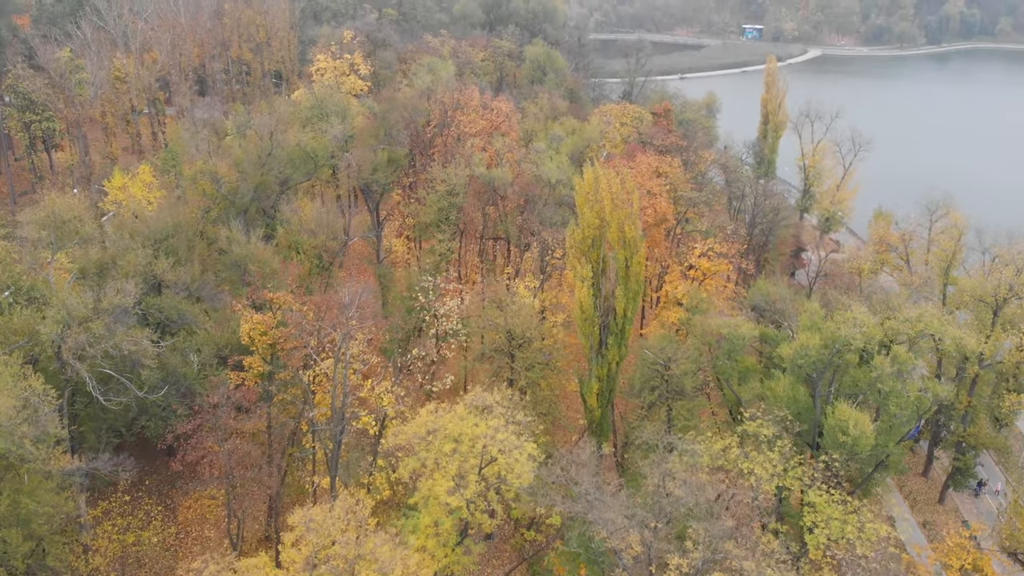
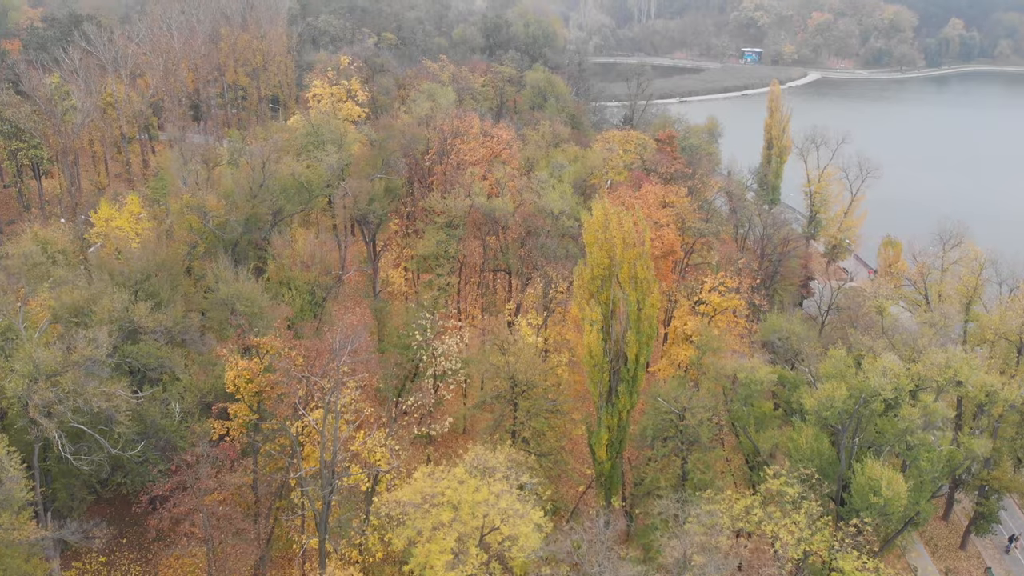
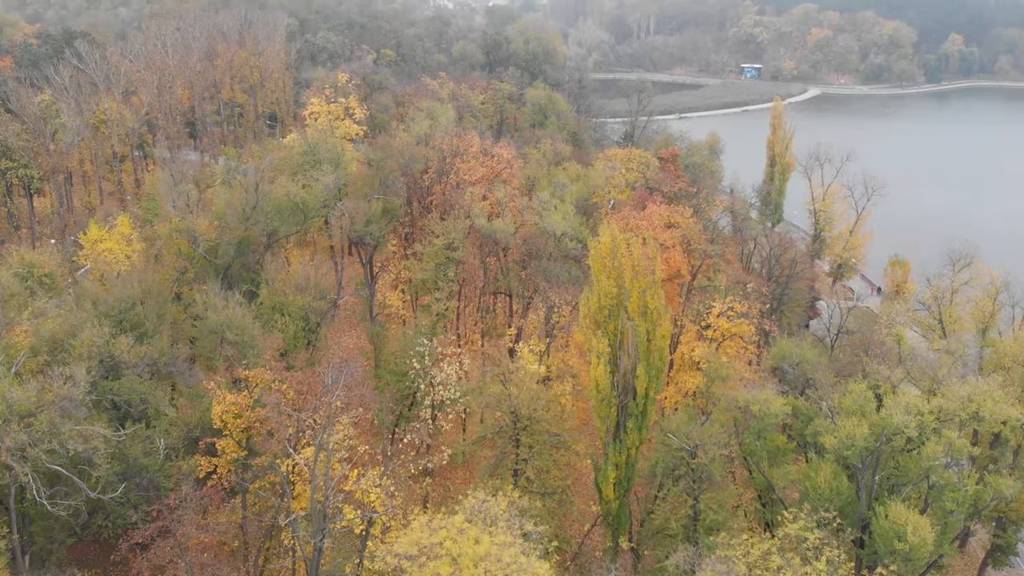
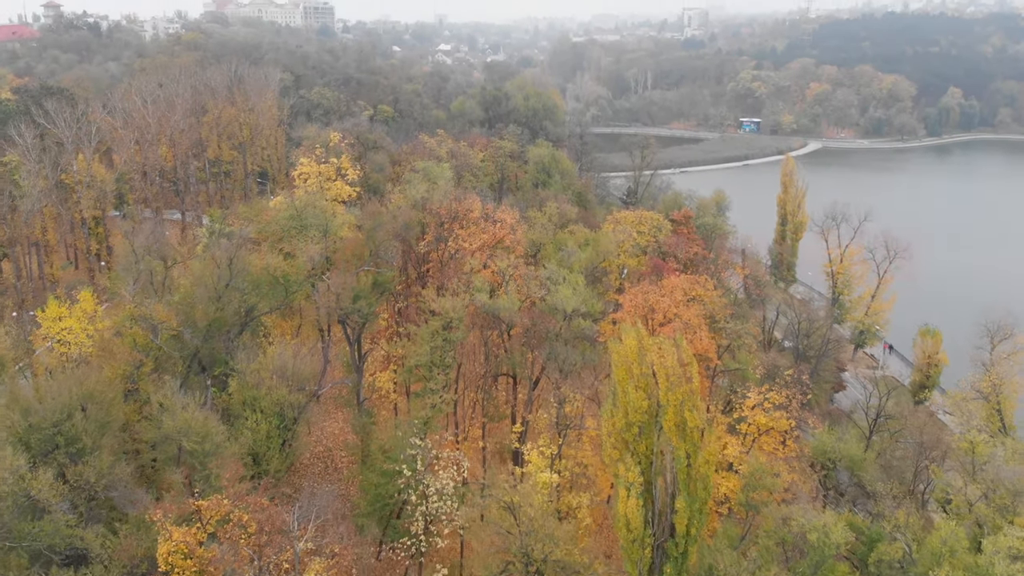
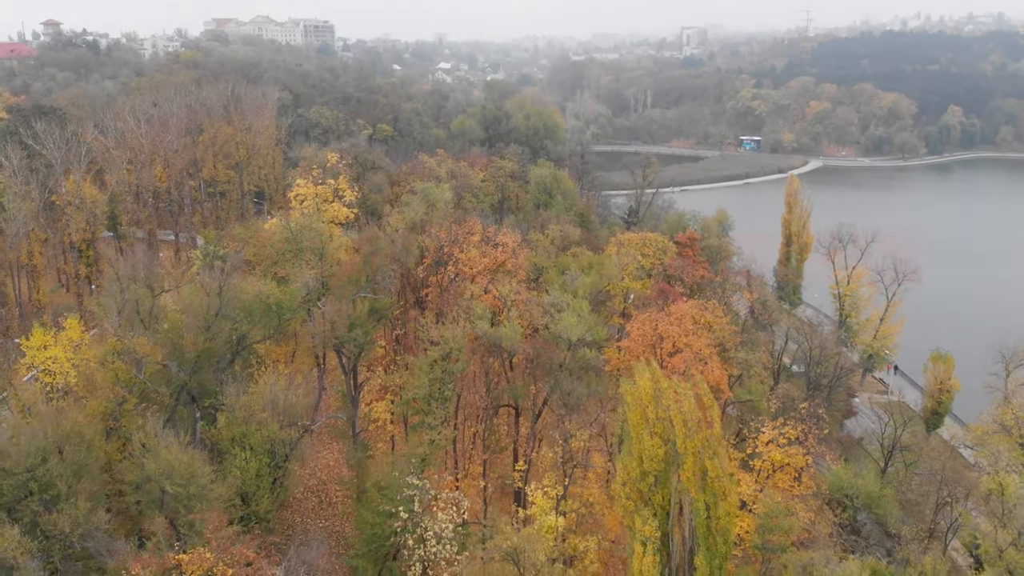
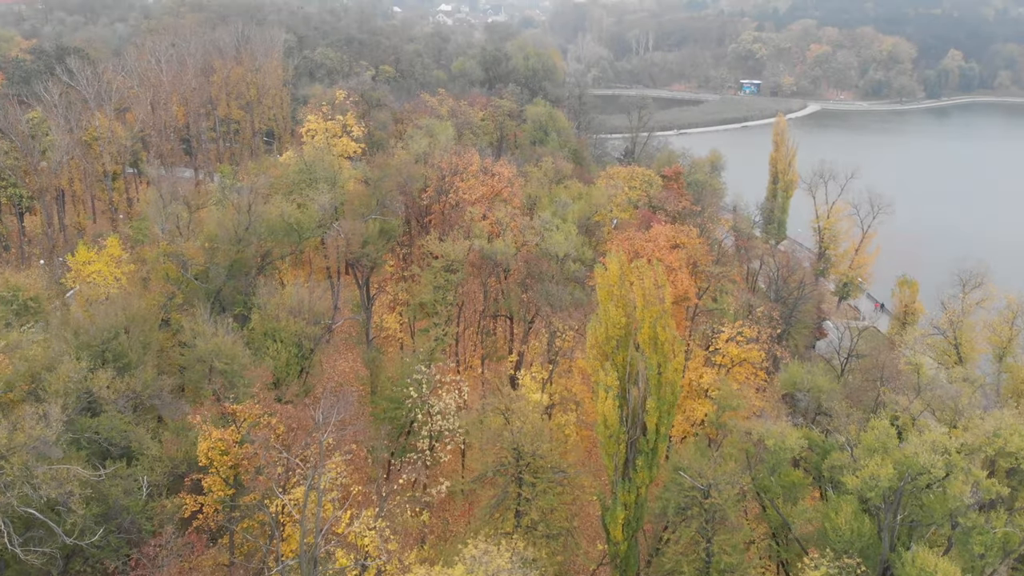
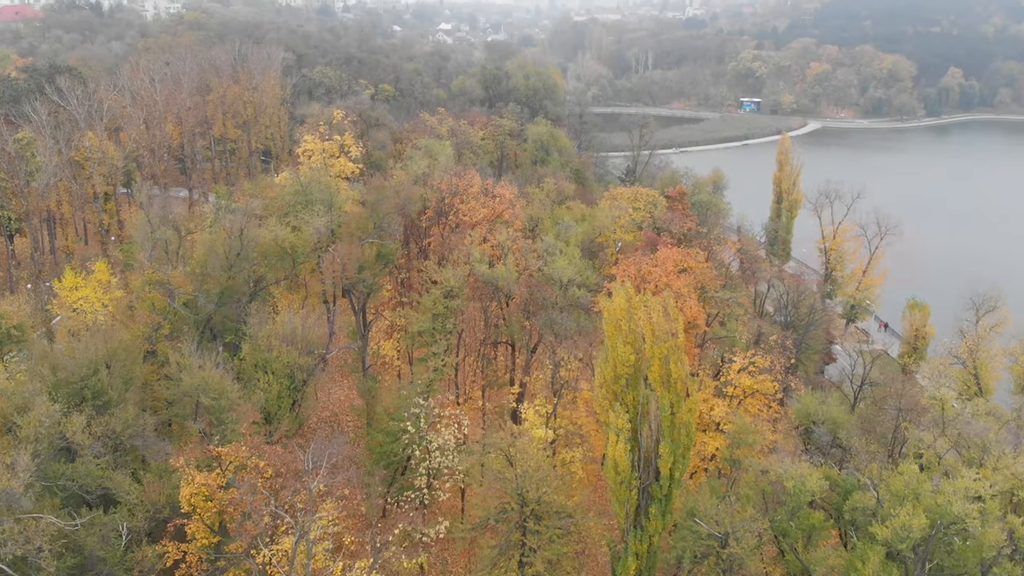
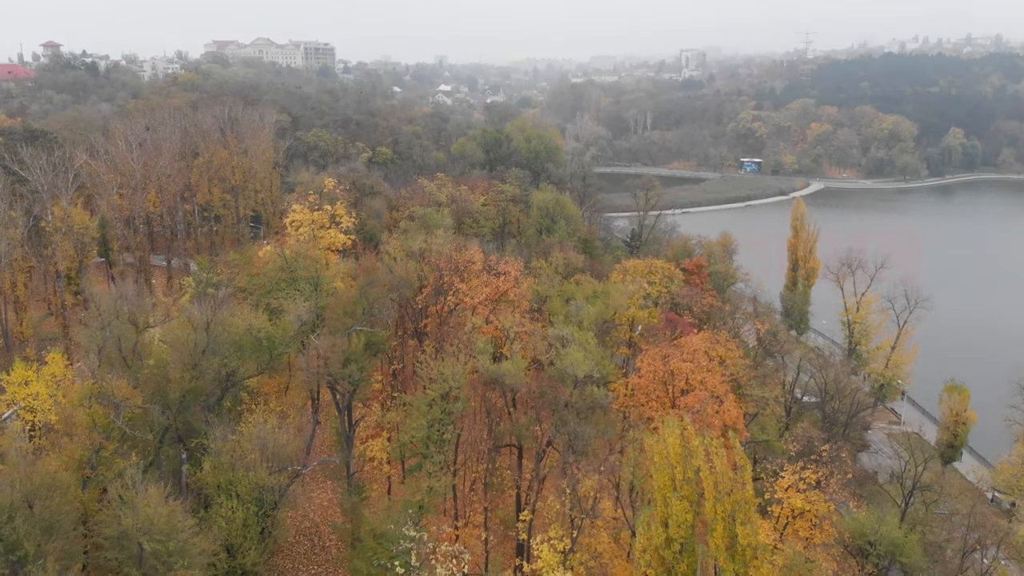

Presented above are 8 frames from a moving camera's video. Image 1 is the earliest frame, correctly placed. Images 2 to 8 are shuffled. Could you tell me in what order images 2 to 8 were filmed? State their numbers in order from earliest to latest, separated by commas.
2, 3, 6, 7, 4, 5, 8
